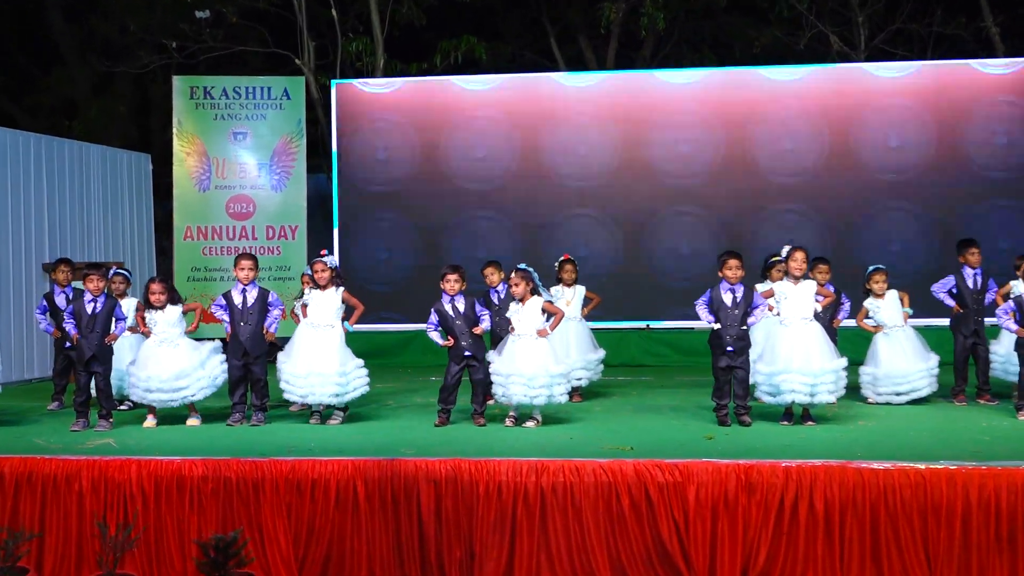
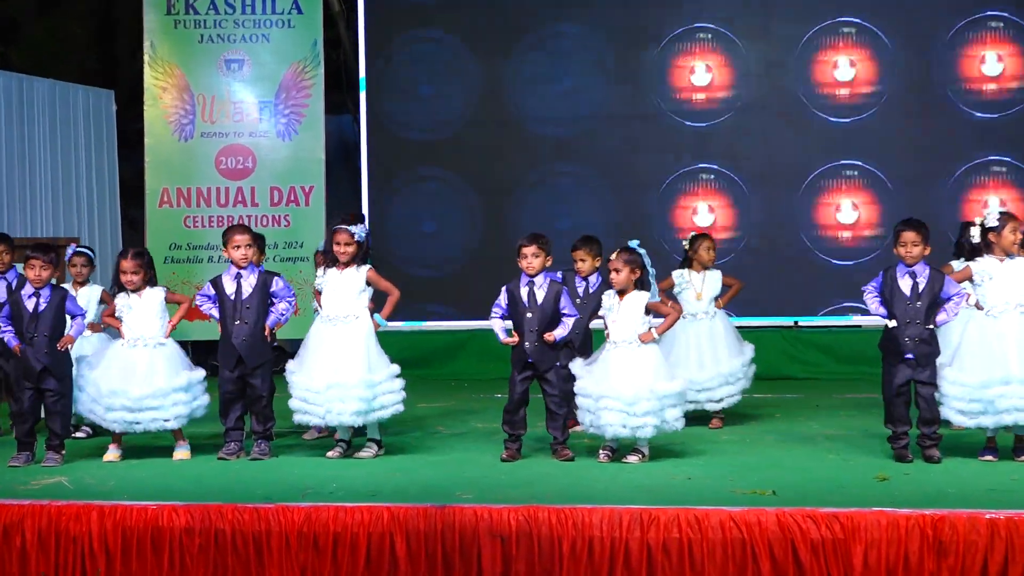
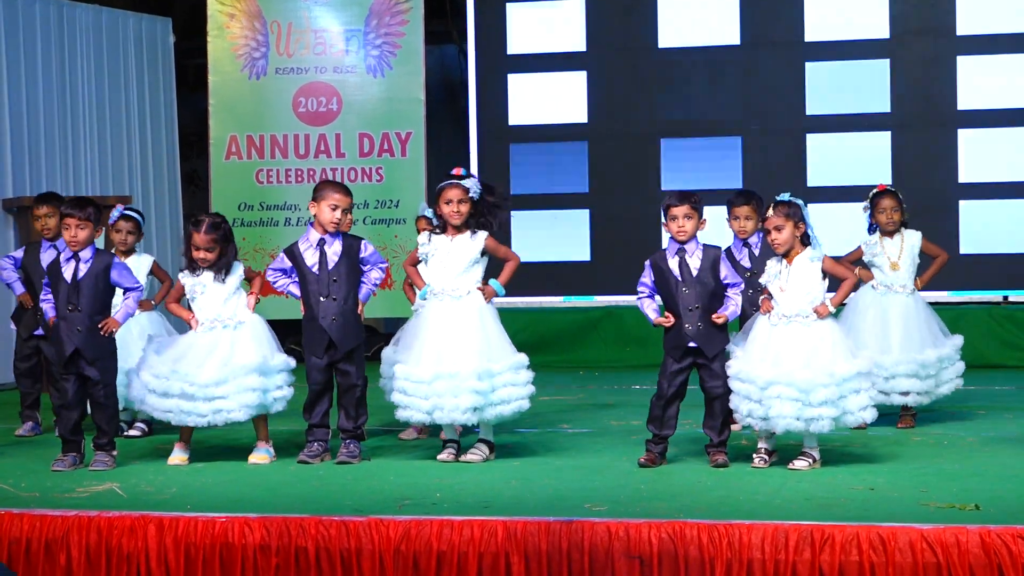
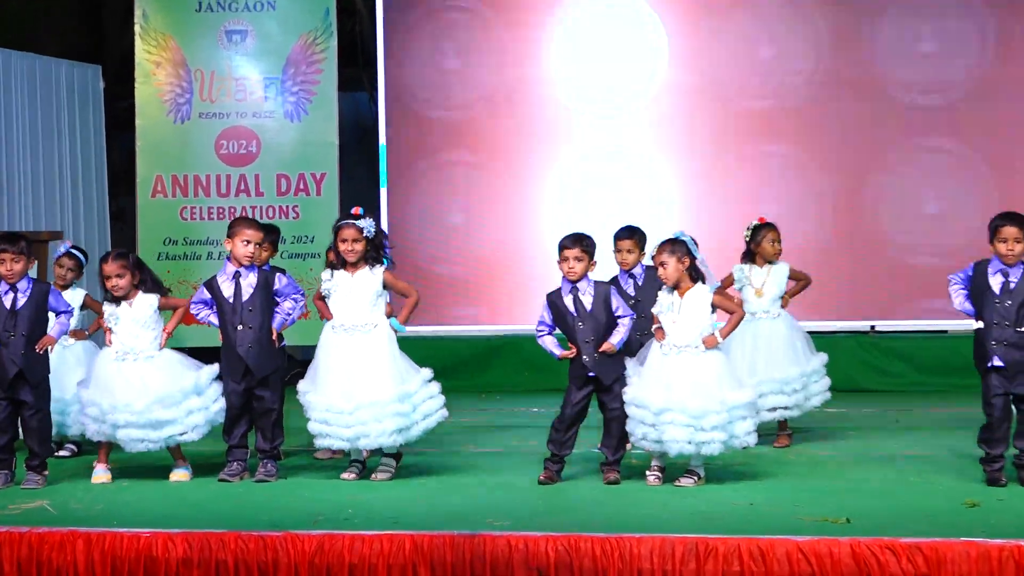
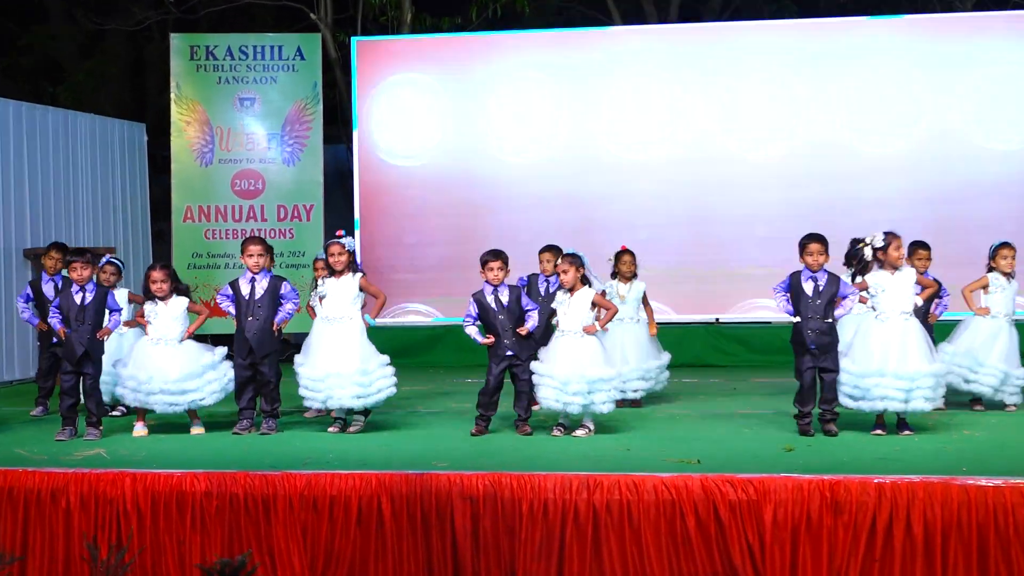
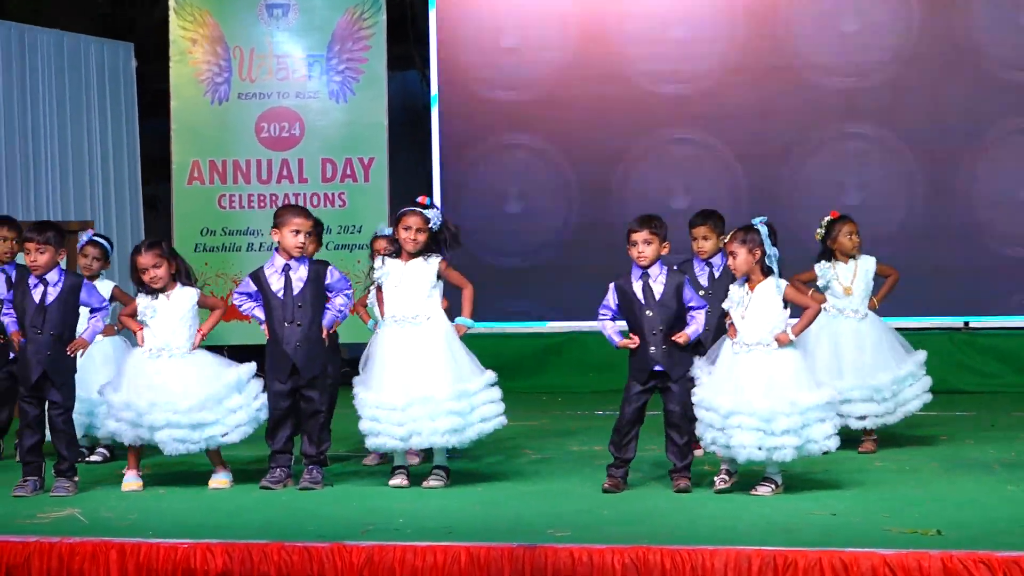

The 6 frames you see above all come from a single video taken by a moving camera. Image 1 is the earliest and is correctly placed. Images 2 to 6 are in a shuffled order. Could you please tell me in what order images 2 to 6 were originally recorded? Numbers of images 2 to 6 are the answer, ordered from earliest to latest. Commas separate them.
5, 2, 4, 6, 3
